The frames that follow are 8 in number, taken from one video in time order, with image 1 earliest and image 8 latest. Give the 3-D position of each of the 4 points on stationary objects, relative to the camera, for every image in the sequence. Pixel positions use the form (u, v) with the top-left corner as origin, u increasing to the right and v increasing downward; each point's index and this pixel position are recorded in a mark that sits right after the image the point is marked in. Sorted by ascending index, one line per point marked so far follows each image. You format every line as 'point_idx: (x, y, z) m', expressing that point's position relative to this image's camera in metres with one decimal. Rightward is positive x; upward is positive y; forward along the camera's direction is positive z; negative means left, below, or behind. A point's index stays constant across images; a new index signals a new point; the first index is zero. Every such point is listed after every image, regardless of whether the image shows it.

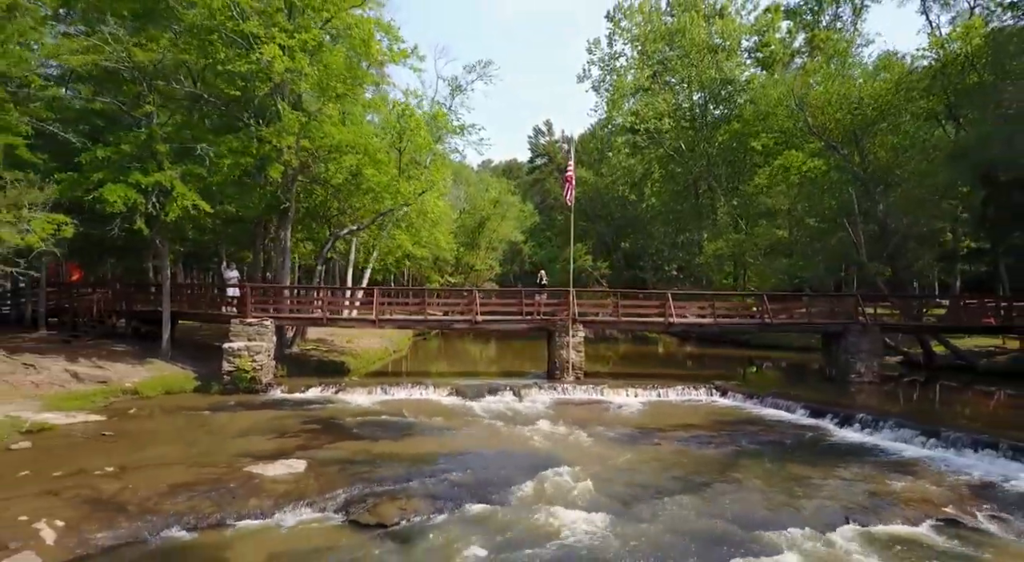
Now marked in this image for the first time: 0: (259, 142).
0: (-7.4, +4.0, +19.8) m
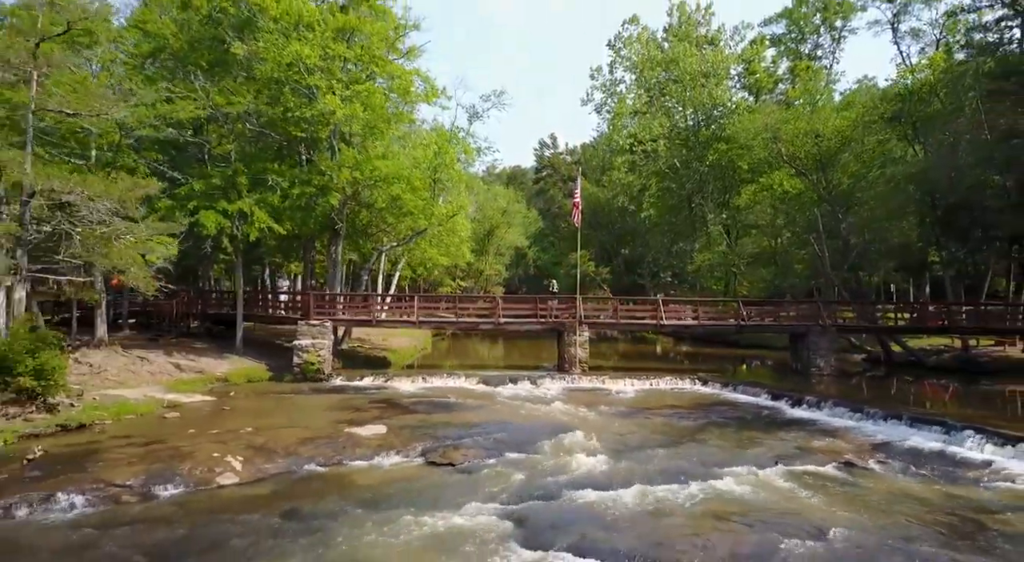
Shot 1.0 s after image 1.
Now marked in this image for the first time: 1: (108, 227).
0: (-6.8, +3.8, +23.8) m
1: (-9.0, +1.3, +15.0) m
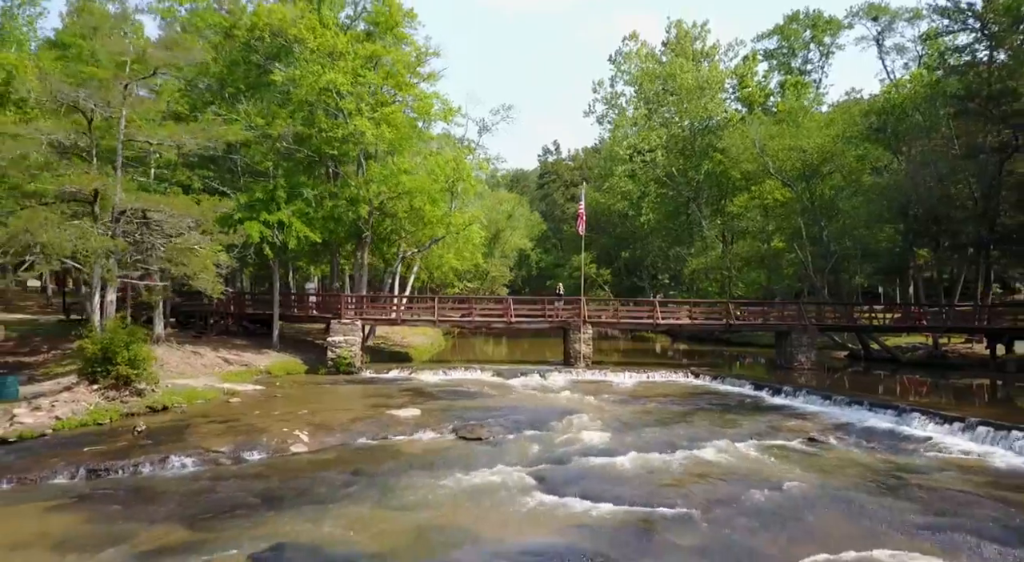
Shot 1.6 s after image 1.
0: (-6.4, +3.6, +26.4) m
1: (-8.6, +1.1, +17.5) m
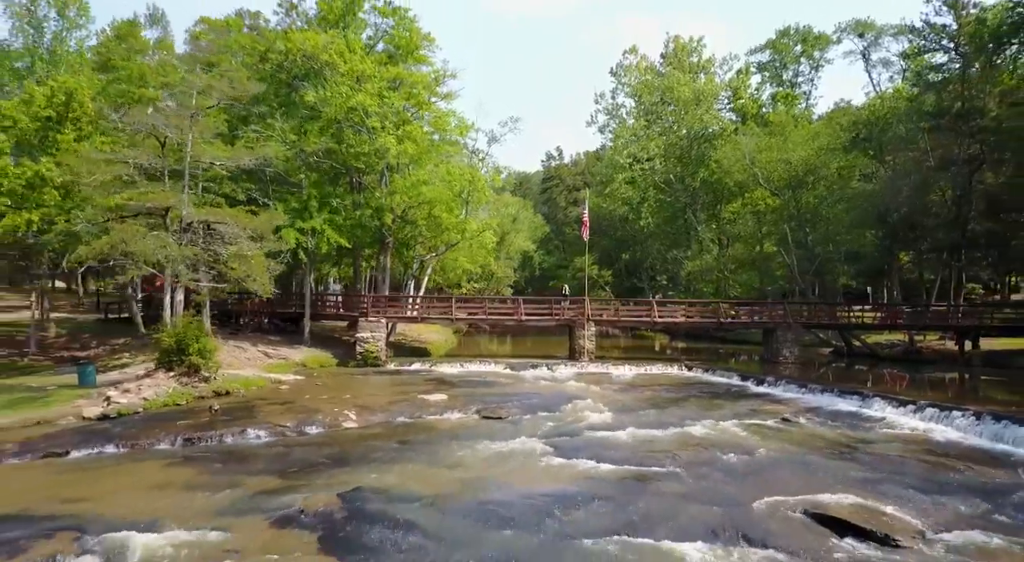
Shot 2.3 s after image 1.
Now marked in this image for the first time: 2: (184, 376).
0: (-5.9, +3.6, +29.0) m
1: (-8.2, +1.1, +20.2) m
2: (-9.1, -2.6, +18.8) m
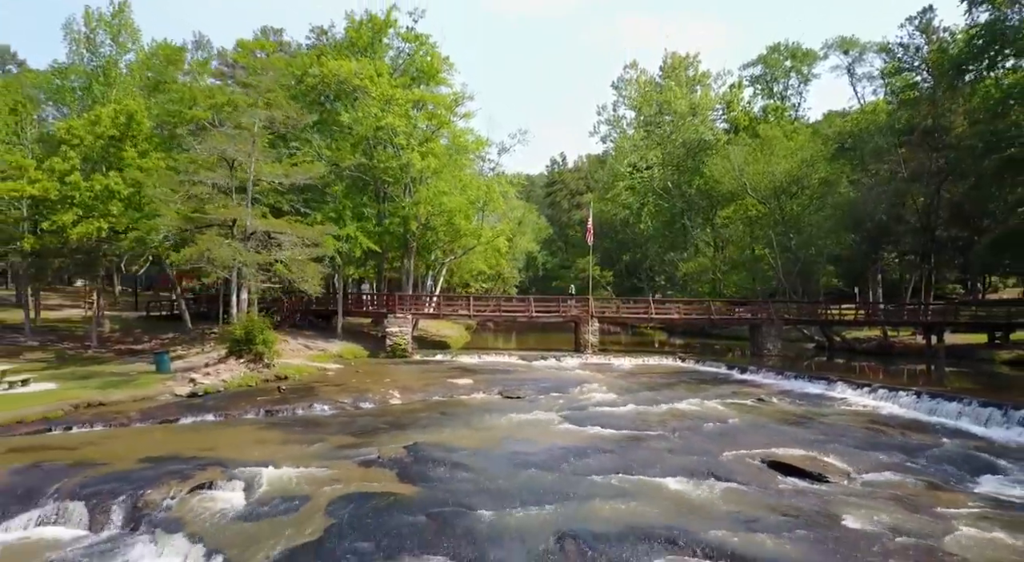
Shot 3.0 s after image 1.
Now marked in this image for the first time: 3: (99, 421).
0: (-5.4, +3.5, +32.3) m
1: (-7.6, +1.1, +23.5) m
2: (-8.6, -2.7, +22.1) m
3: (-9.9, -3.3, +16.2) m
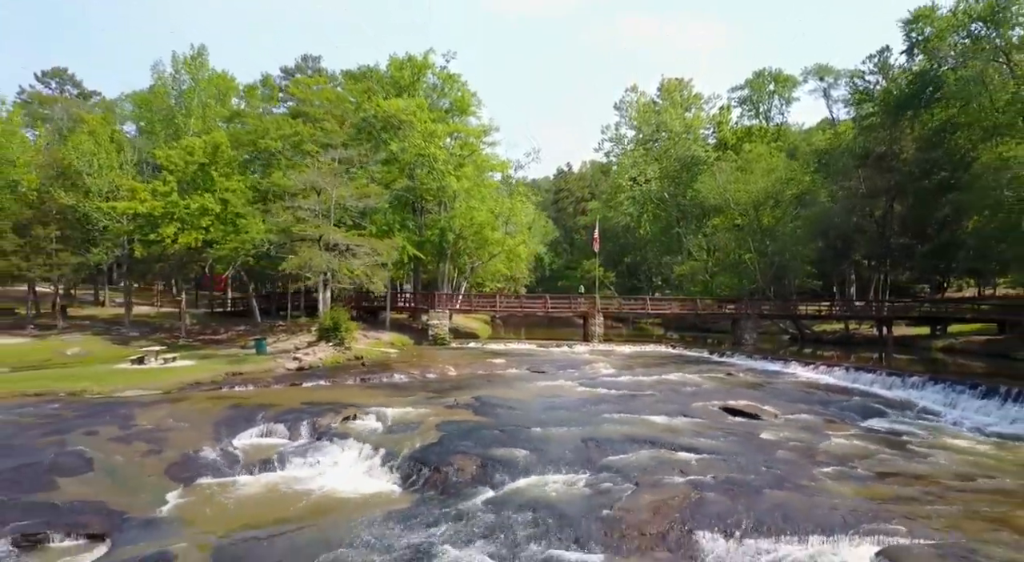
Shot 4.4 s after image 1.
0: (-4.3, +3.5, +38.7) m
1: (-6.6, +1.0, +29.9) m
2: (-7.5, -2.8, +28.6) m
3: (-8.8, -3.4, +22.6) m
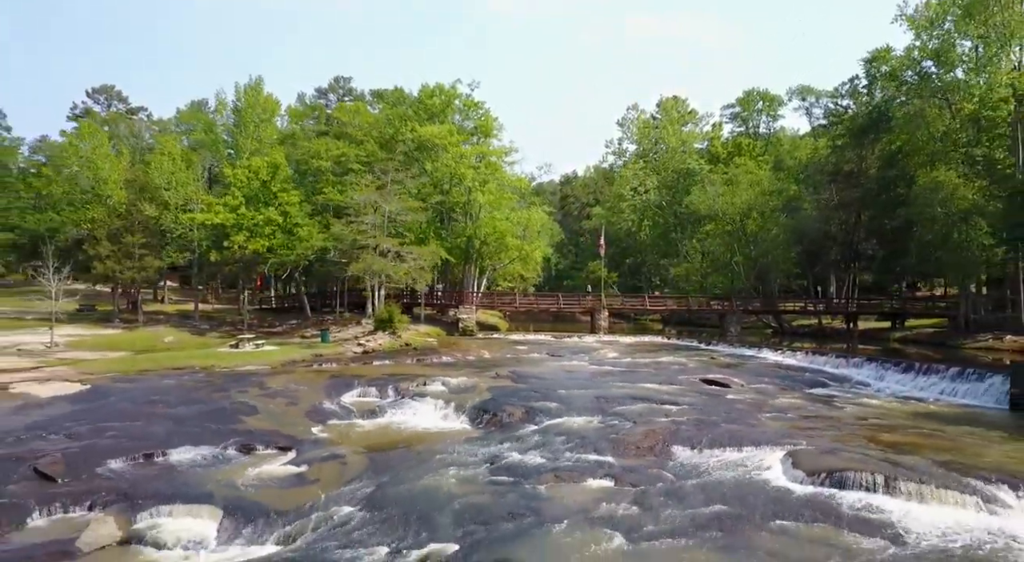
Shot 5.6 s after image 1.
0: (-3.1, +3.5, +45.0) m
1: (-5.4, +0.9, +36.2) m
2: (-6.4, -2.8, +34.8) m
3: (-7.7, -3.5, +28.9) m
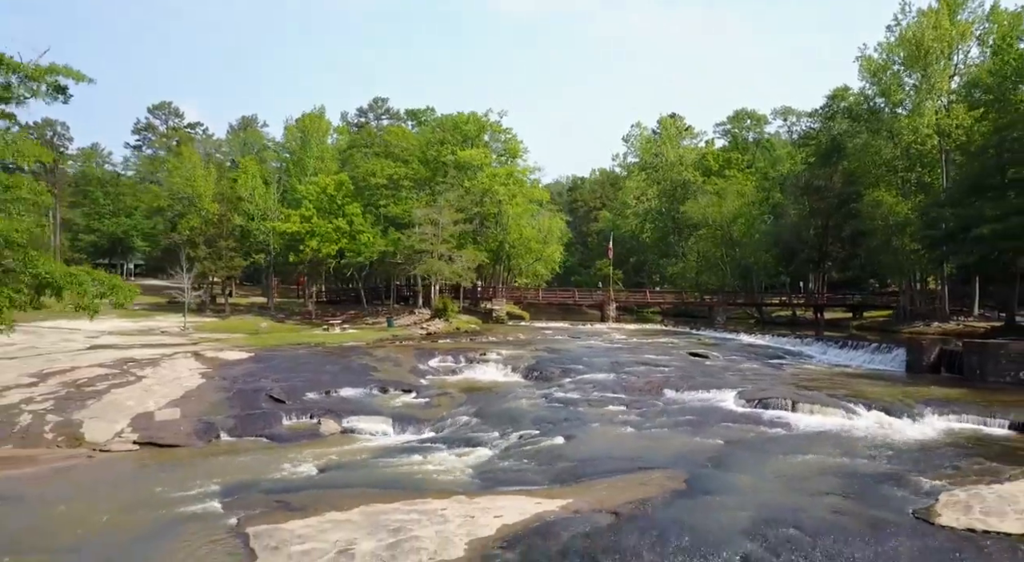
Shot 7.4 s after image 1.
0: (-1.2, +3.7, +53.9) m
1: (-3.5, +1.1, +45.1) m
2: (-4.5, -2.6, +43.8) m
3: (-5.9, -3.3, +37.9) m
